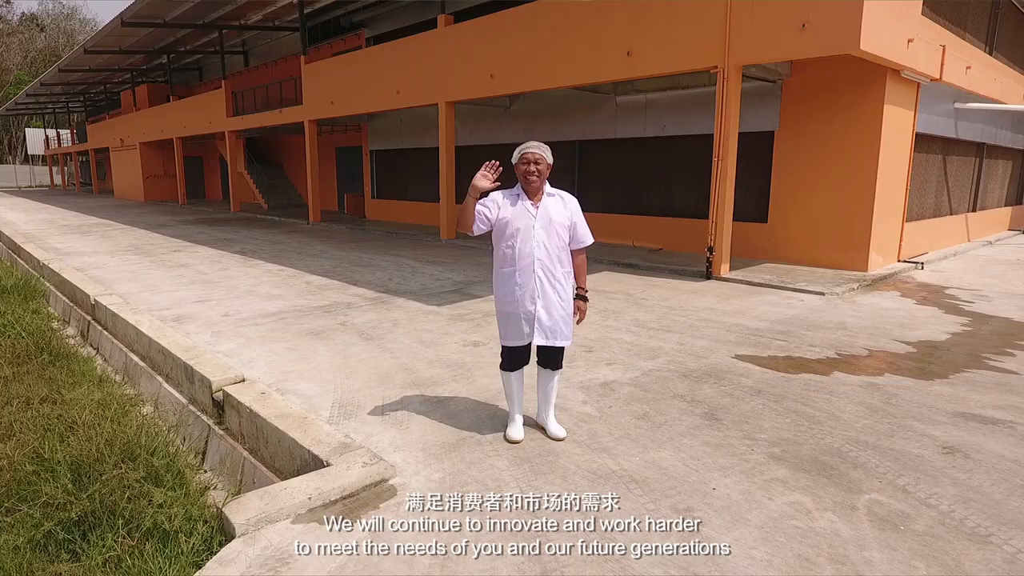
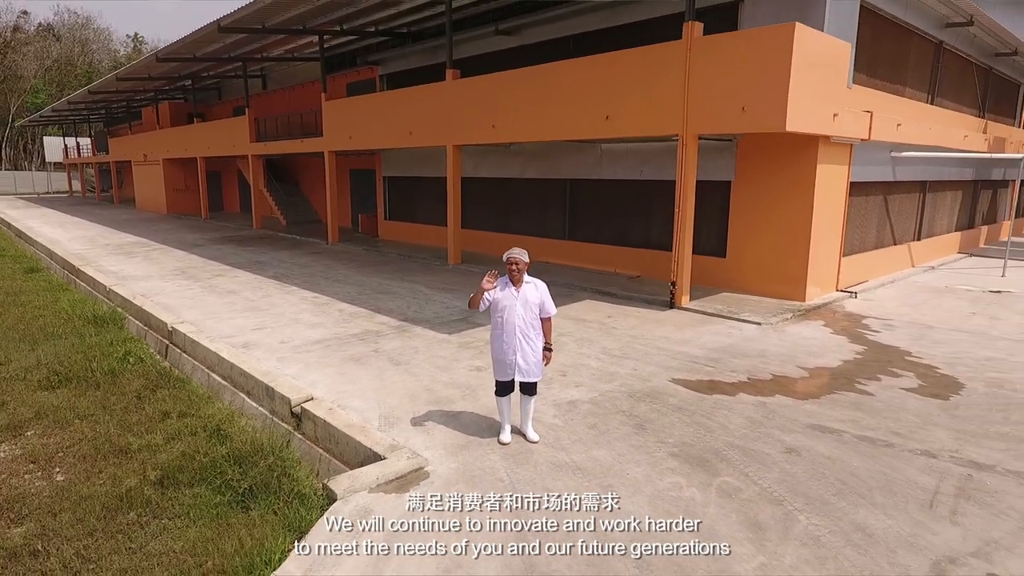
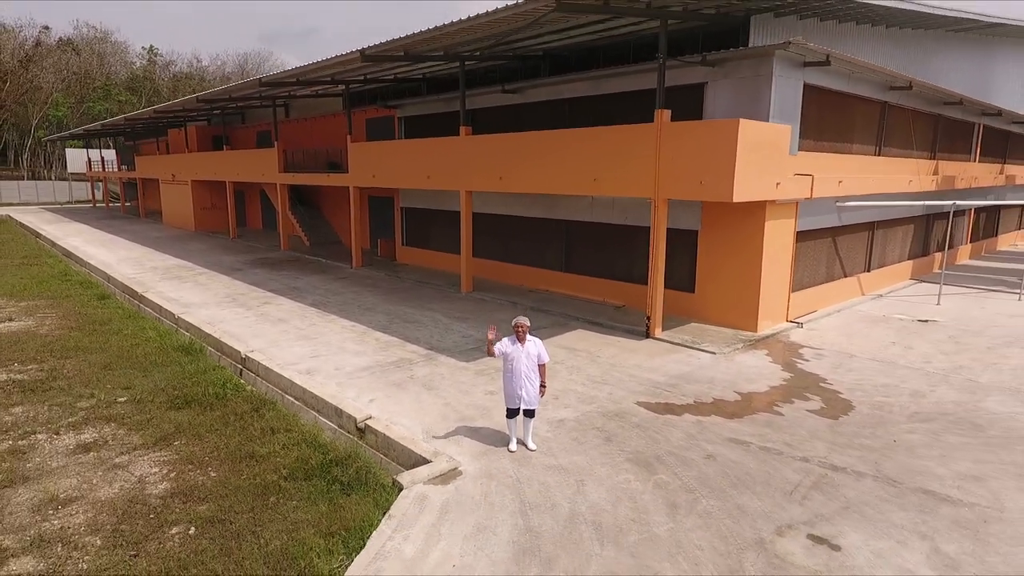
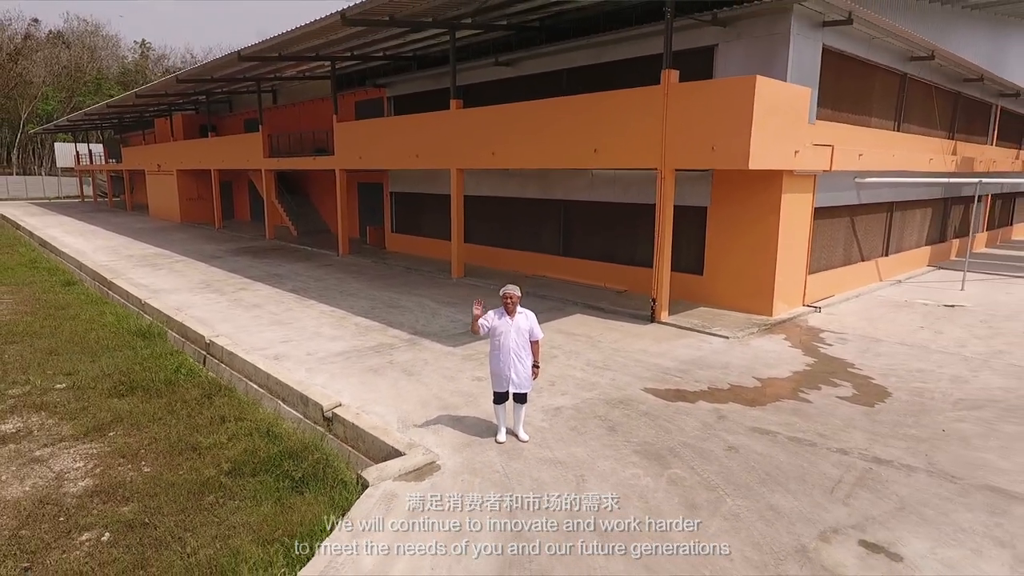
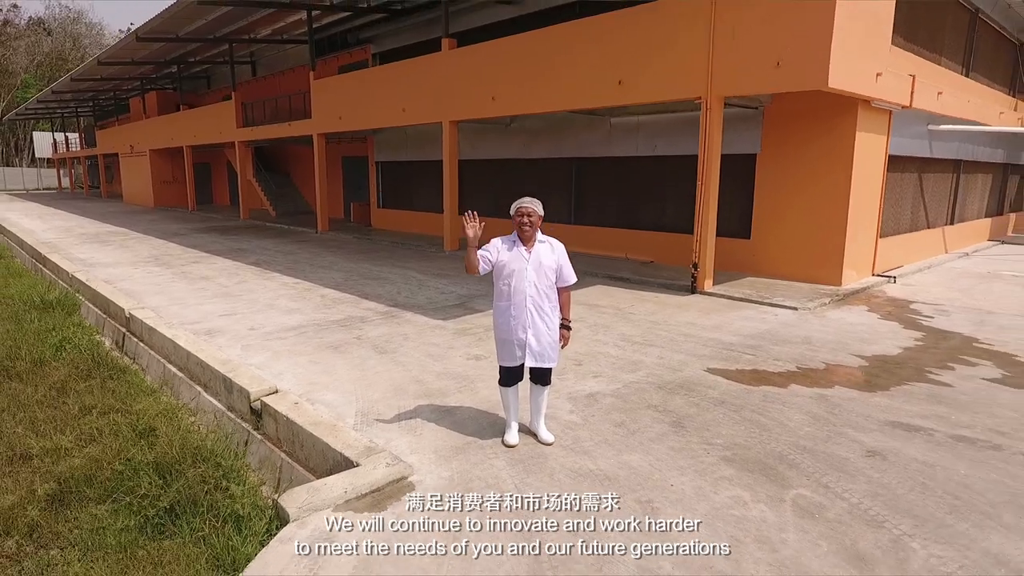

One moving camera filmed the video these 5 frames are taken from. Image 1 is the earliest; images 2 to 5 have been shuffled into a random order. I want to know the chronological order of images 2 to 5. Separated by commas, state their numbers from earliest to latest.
5, 2, 4, 3
